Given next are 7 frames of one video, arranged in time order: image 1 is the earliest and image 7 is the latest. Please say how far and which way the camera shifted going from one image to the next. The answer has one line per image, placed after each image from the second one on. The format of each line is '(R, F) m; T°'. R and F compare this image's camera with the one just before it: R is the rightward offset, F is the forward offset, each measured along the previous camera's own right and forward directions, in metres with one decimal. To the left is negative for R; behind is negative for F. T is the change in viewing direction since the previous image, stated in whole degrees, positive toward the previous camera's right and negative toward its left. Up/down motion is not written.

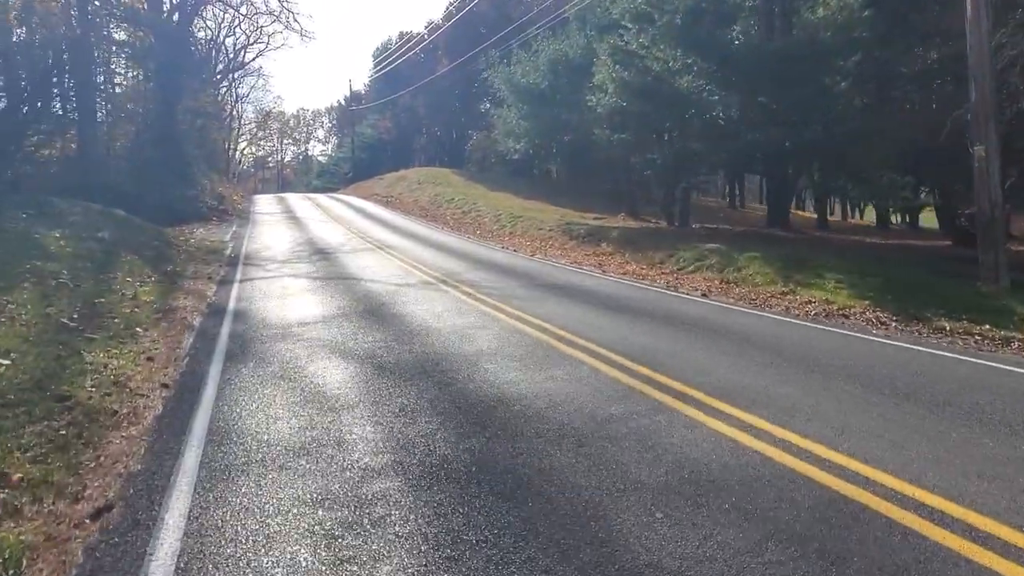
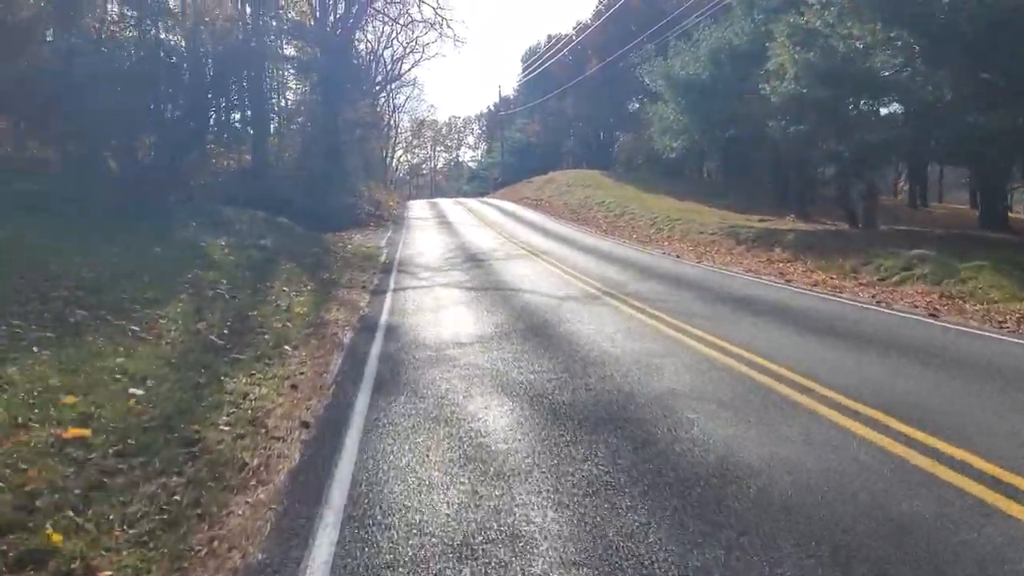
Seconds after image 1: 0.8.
(-0.5, +1.4) m; -11°
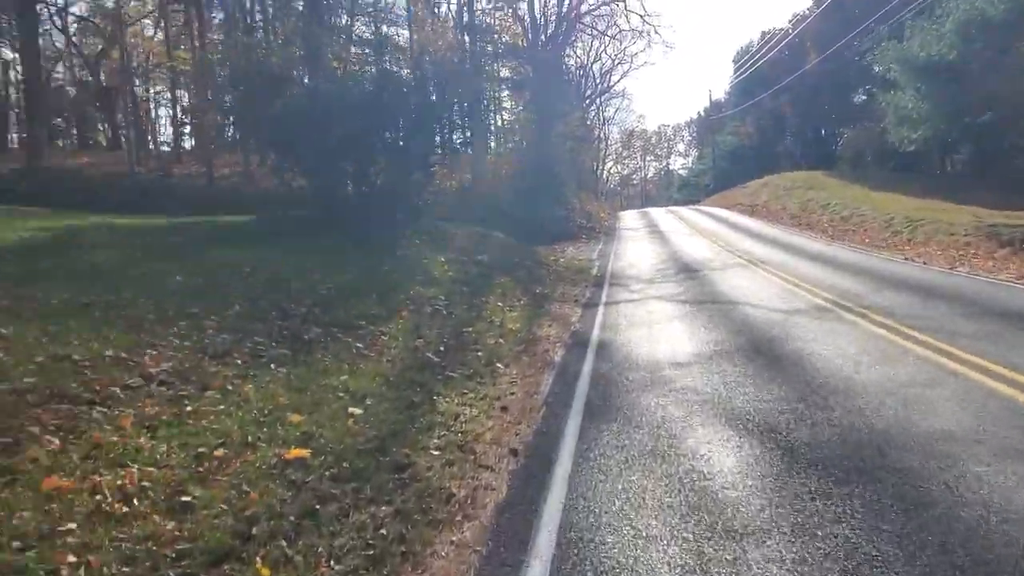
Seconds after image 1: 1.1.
(-0.1, +0.5) m; -17°
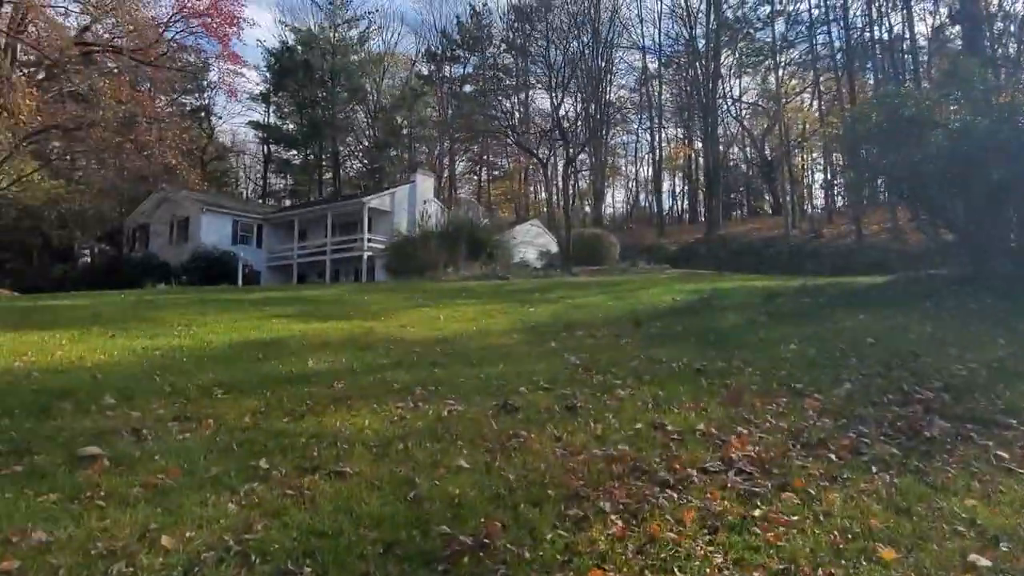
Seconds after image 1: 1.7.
(0.0, +0.9) m; -47°
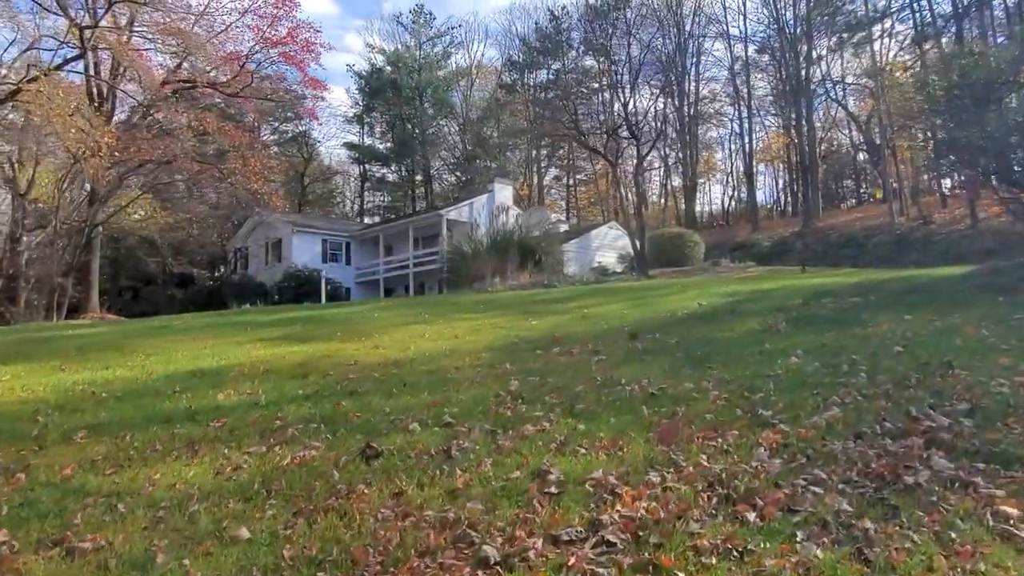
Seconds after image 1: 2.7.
(+2.0, +1.3) m; -9°
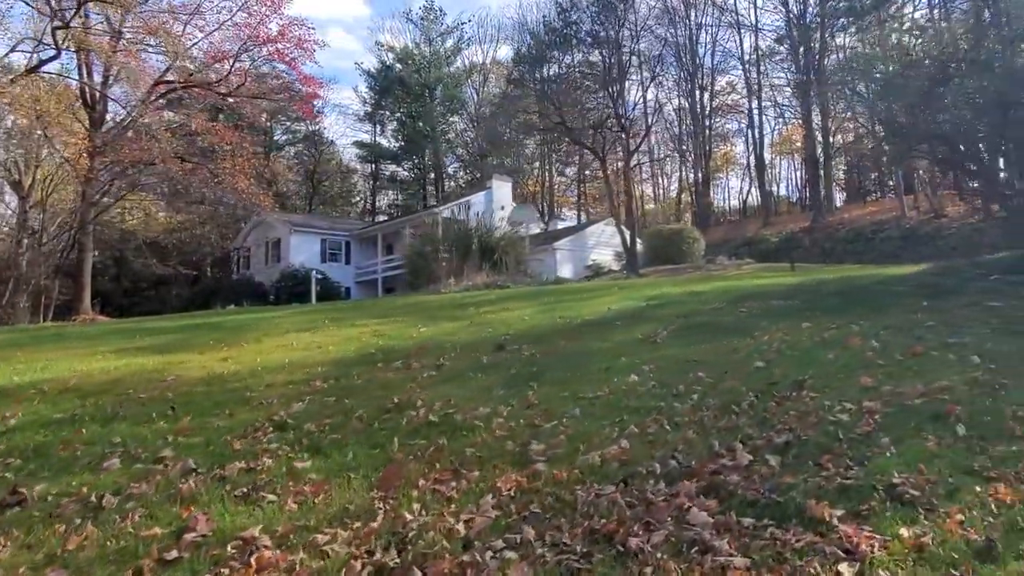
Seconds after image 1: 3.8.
(+2.4, +1.1) m; -2°
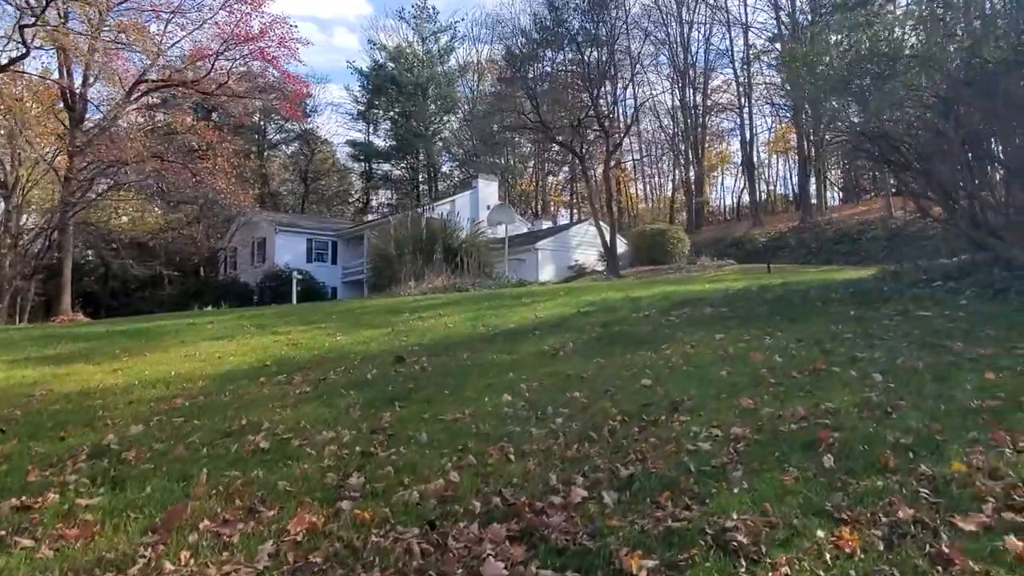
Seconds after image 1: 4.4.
(+1.3, +0.5) m; 0°
